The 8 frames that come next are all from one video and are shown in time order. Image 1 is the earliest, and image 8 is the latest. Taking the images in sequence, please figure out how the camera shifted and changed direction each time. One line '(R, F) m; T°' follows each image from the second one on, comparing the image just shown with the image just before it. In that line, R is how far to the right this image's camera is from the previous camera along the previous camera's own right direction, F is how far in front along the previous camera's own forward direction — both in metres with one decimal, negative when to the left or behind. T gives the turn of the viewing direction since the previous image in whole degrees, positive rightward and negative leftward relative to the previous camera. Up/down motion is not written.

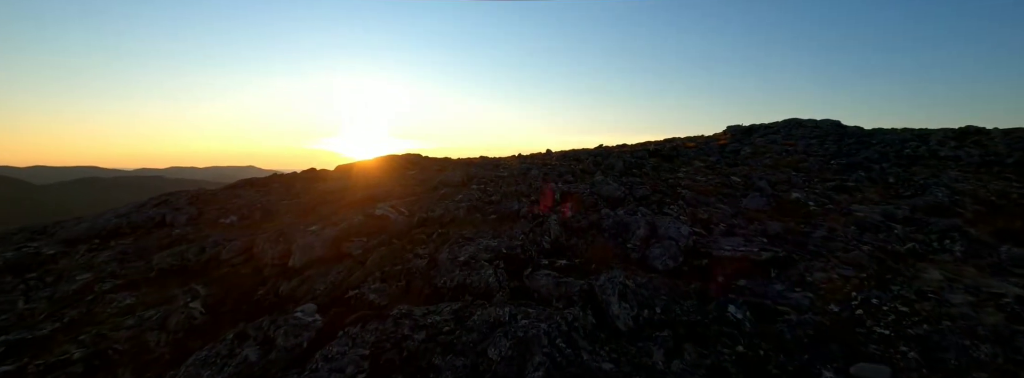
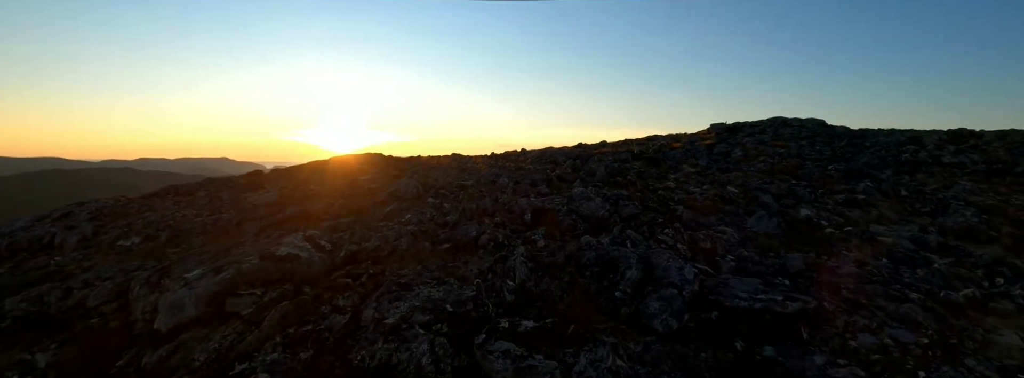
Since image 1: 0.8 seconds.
(+0.5, +2.4) m; +3°
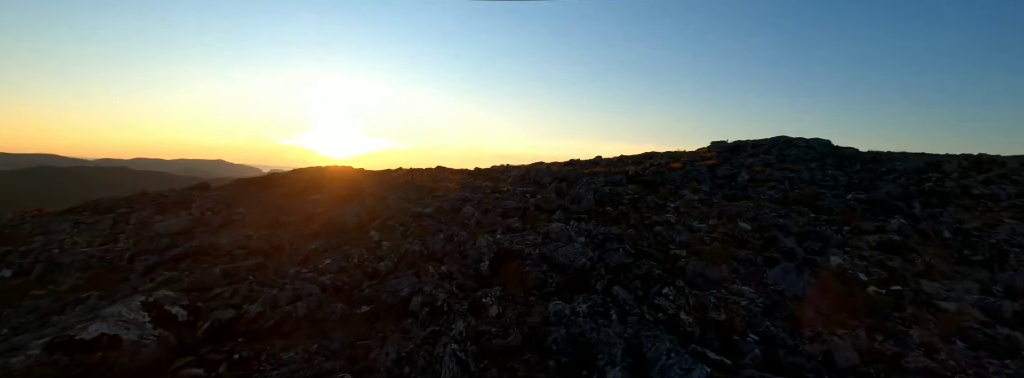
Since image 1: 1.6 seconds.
(+0.8, +2.4) m; 0°
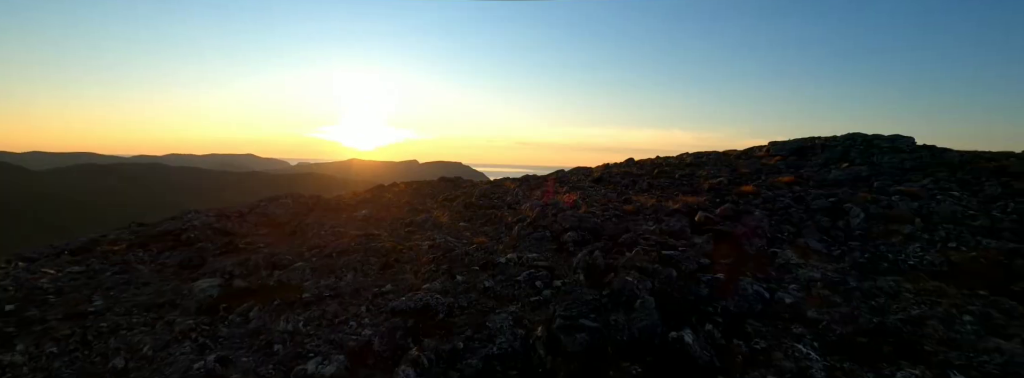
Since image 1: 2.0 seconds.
(+2.6, -0.5) m; -3°
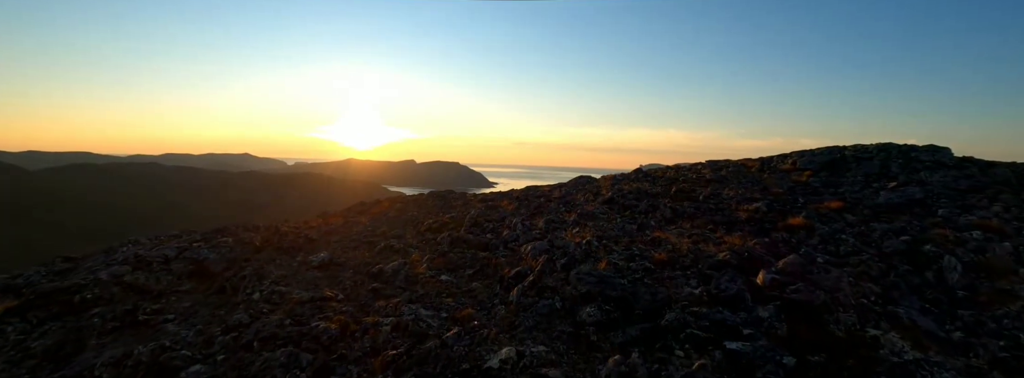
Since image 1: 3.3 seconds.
(0.0, +3.3) m; +1°
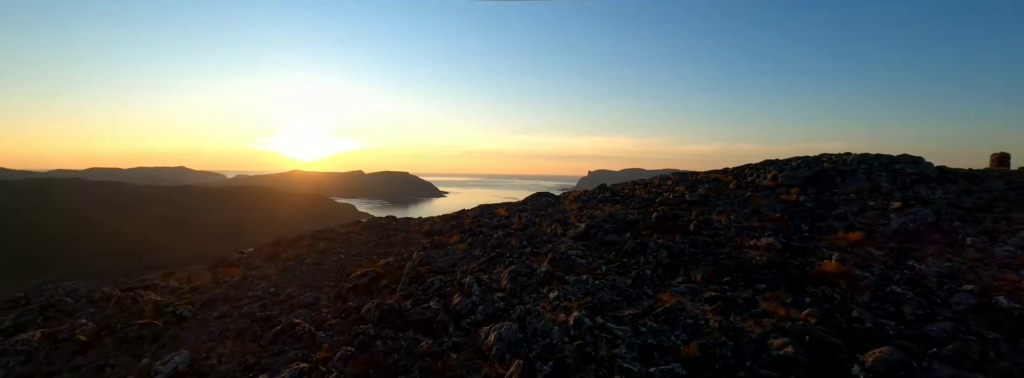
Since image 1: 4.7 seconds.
(0.0, +4.0) m; +7°
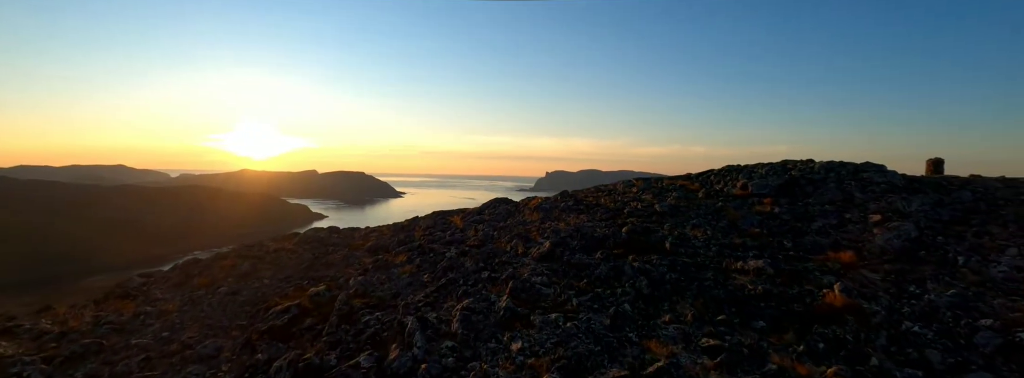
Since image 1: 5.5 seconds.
(+0.2, +2.2) m; +5°
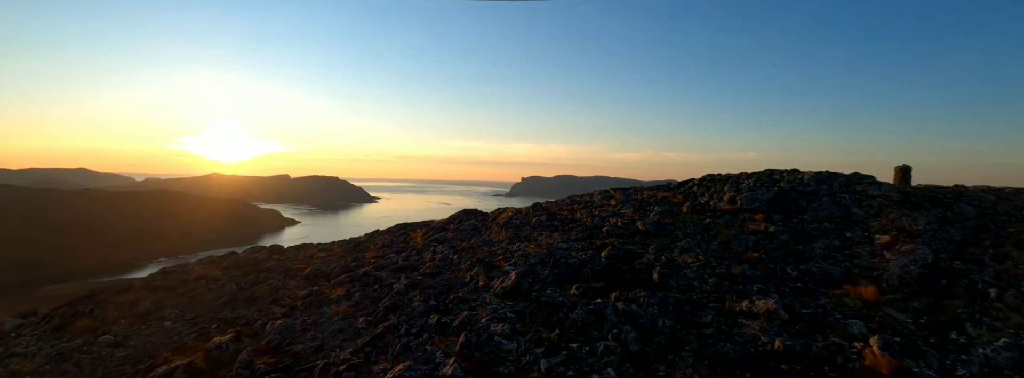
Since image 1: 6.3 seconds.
(+0.5, +2.5) m; +3°
